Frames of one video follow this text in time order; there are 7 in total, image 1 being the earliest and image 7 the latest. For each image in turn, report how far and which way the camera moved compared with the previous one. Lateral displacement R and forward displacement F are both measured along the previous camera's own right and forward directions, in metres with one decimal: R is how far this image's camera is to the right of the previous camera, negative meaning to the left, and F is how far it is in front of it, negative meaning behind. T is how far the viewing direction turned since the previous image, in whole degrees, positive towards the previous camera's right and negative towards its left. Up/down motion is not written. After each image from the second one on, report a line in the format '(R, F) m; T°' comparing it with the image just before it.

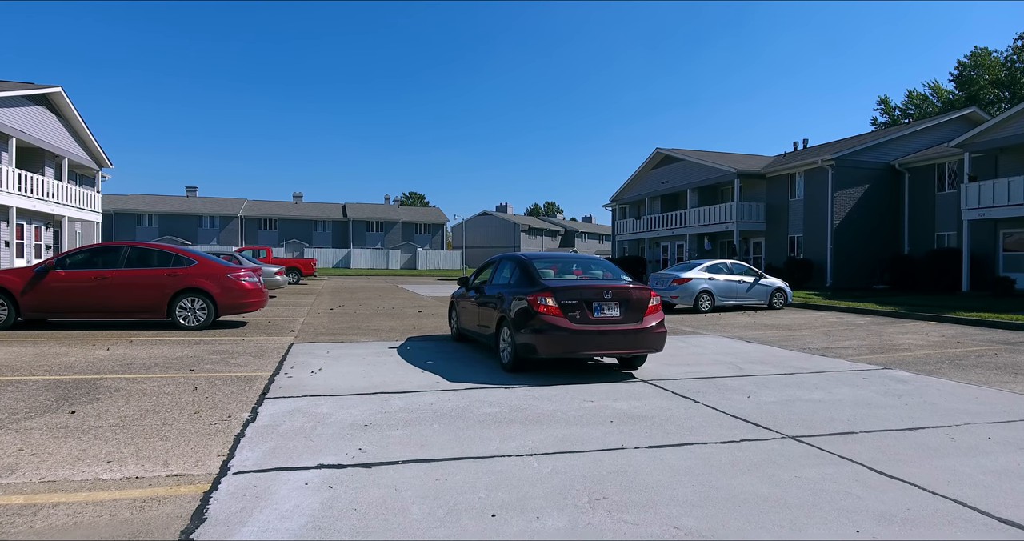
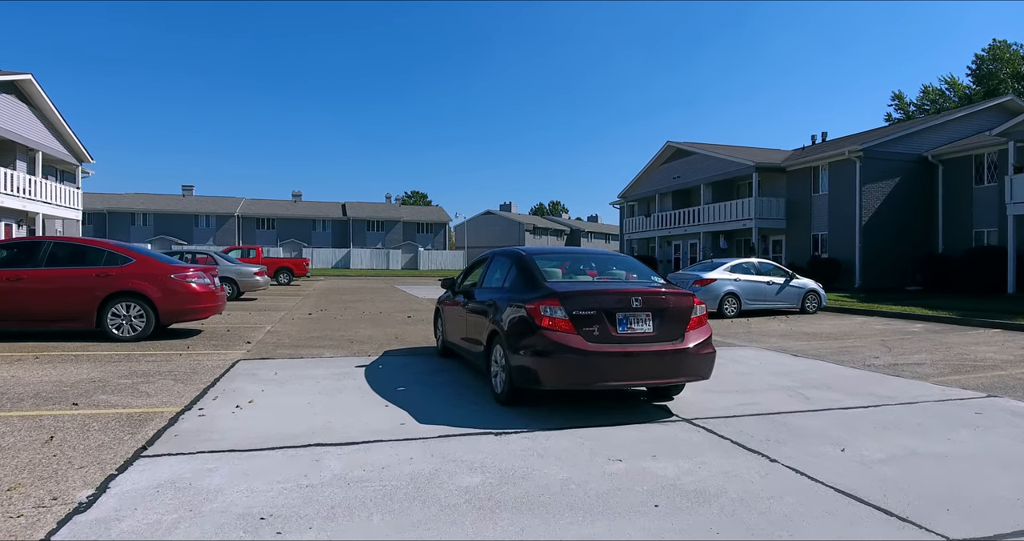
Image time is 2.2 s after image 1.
(+0.1, +1.9) m; 0°
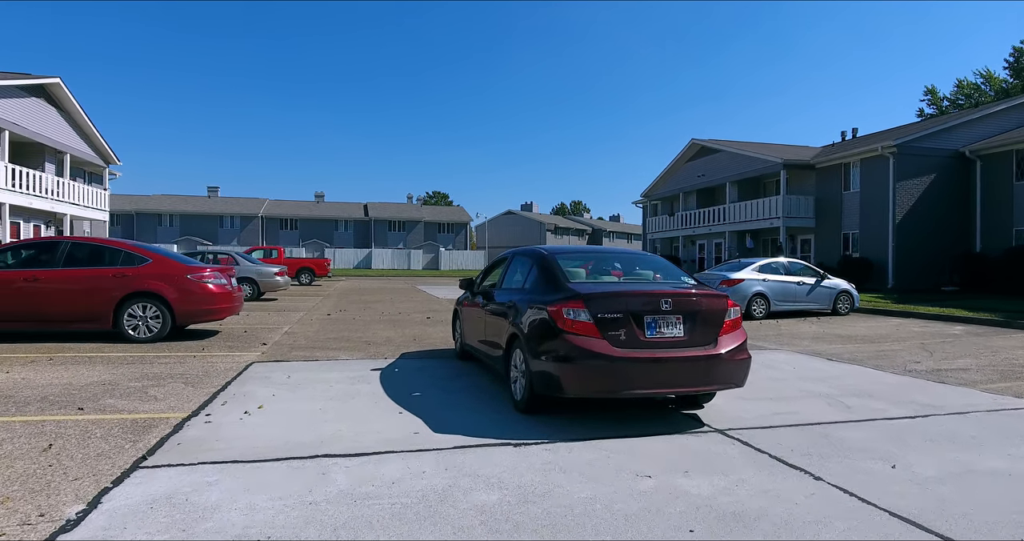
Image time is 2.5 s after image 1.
(0.0, +0.3) m; -2°
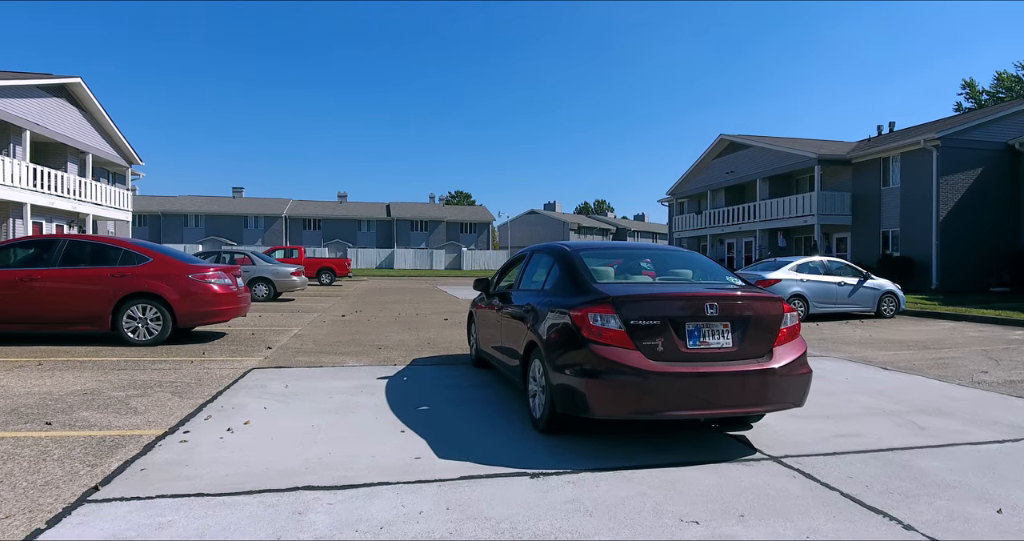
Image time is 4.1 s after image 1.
(0.0, +0.7) m; -2°
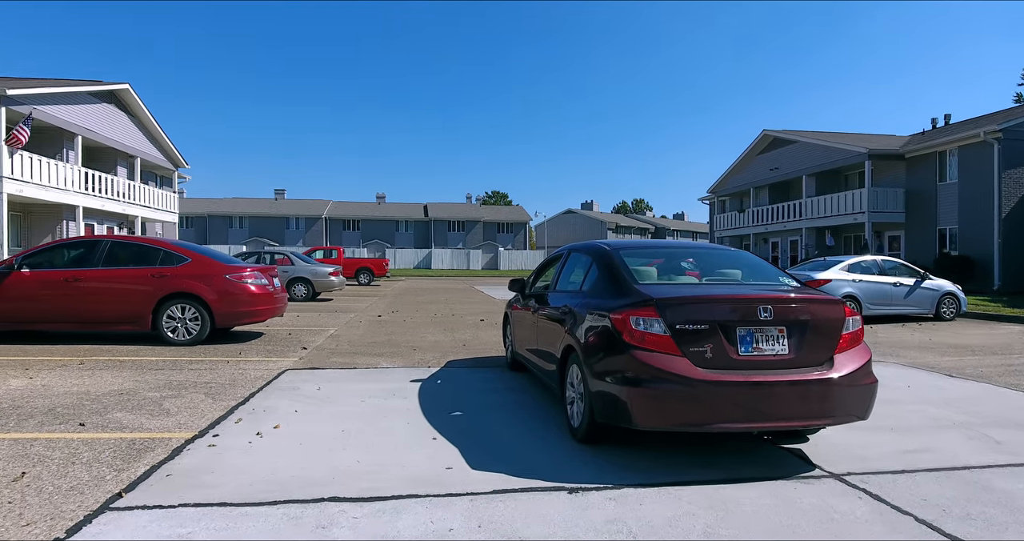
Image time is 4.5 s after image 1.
(0.0, +0.2) m; -3°
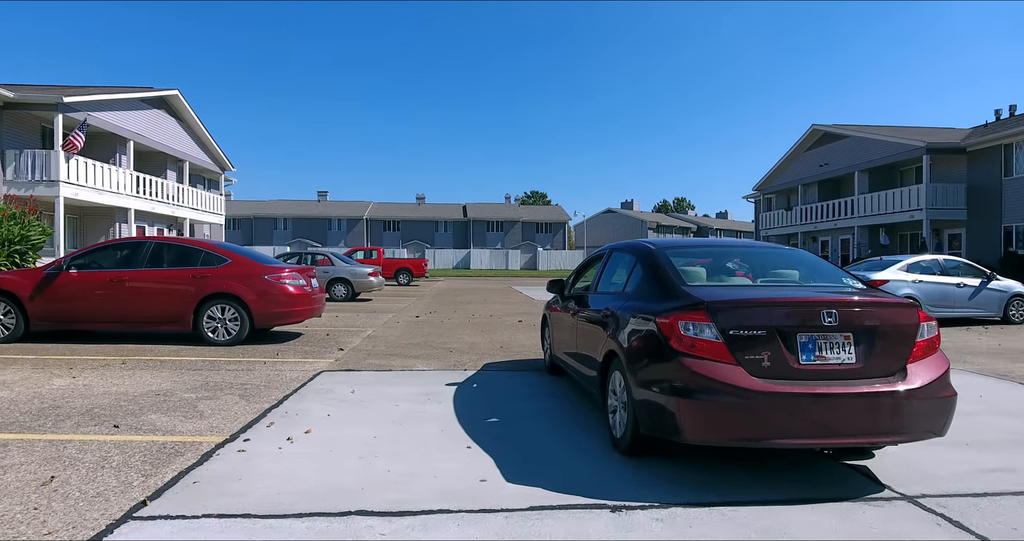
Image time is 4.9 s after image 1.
(0.0, +0.2) m; -4°
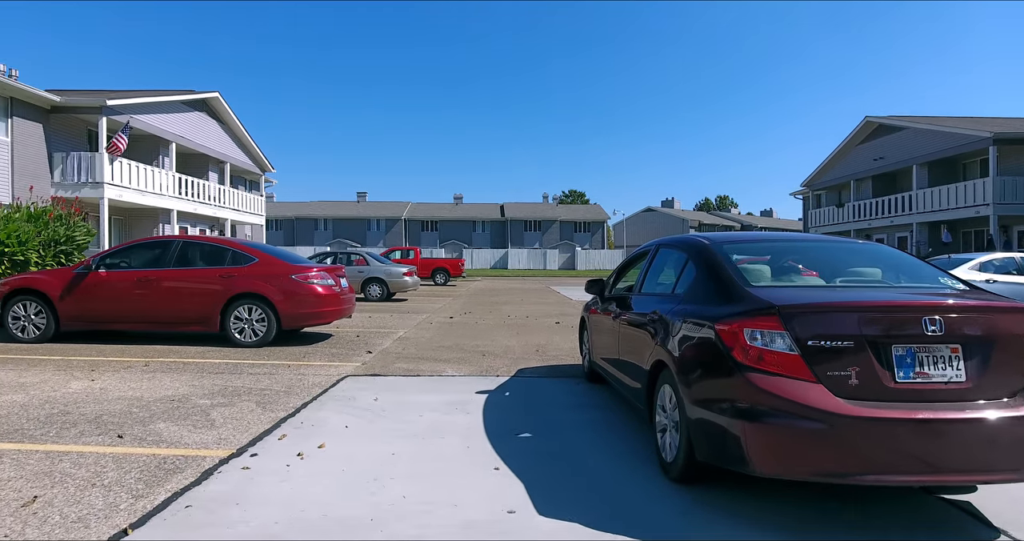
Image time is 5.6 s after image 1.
(0.0, +0.5) m; -3°
